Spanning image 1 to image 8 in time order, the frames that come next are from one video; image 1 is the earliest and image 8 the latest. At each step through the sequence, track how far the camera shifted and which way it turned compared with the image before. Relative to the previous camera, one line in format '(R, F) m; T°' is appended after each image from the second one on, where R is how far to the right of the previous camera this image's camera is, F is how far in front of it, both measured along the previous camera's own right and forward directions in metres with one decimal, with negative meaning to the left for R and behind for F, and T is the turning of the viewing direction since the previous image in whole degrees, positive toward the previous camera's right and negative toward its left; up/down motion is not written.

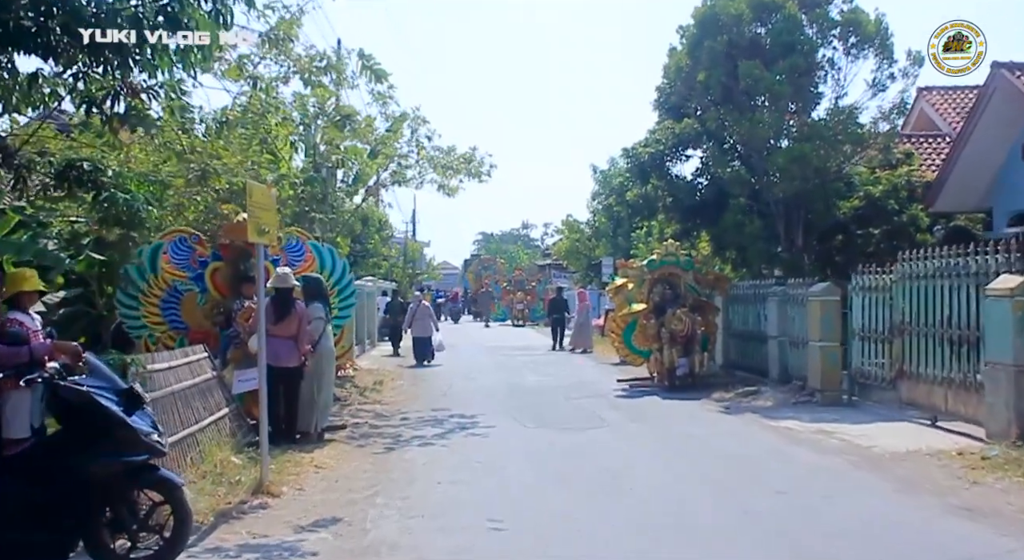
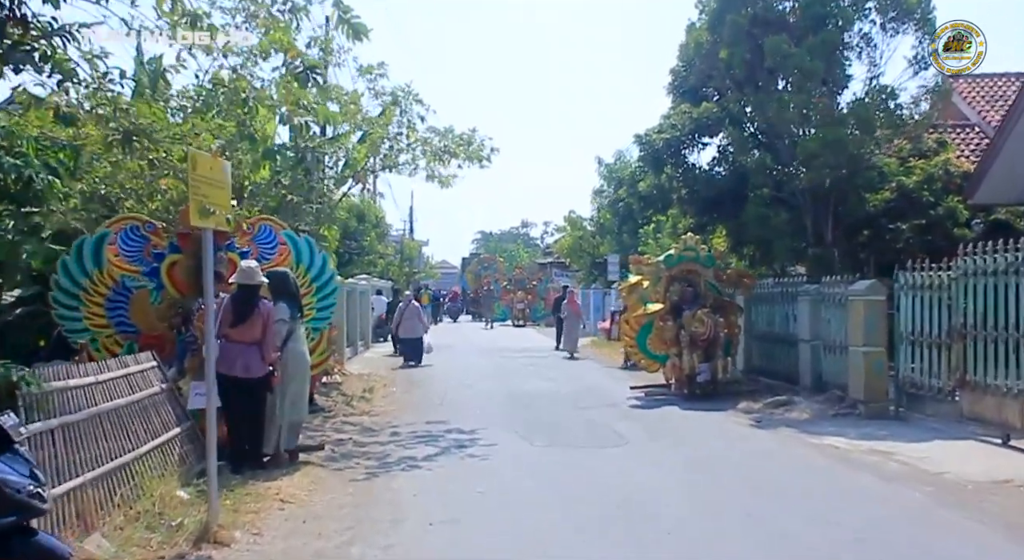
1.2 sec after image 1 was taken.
(-0.1, +1.5) m; 0°
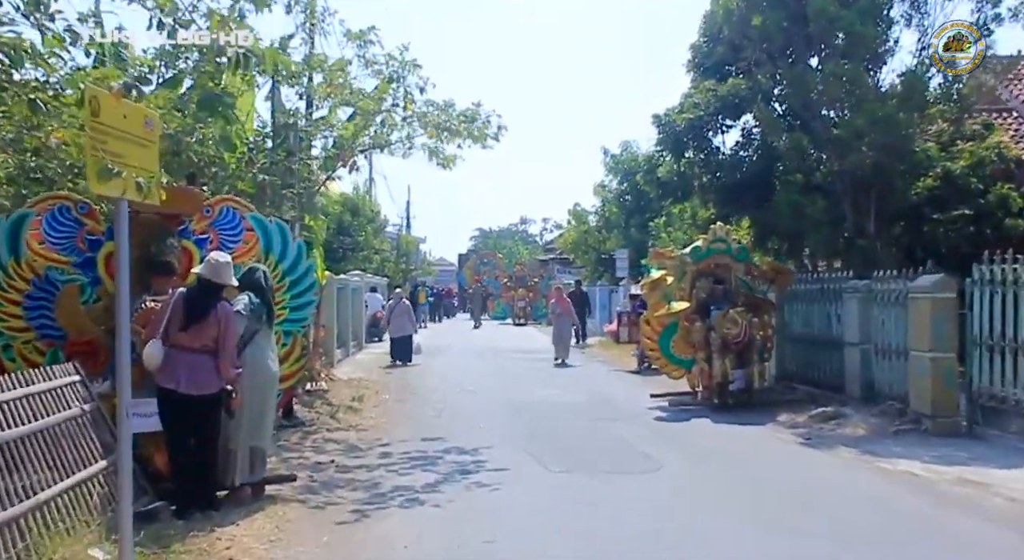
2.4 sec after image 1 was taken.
(-0.1, +1.6) m; 0°
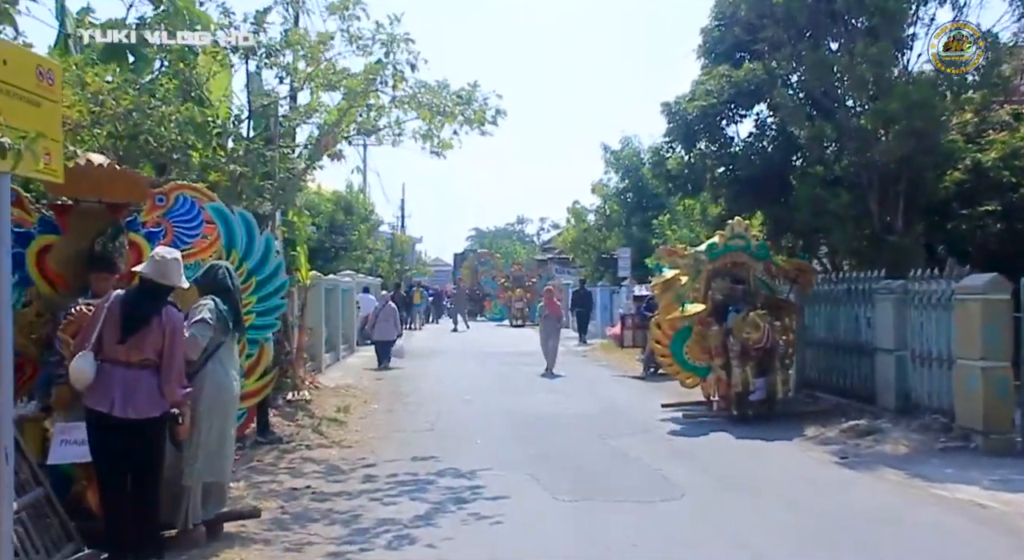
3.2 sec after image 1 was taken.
(0.0, +1.1) m; 0°
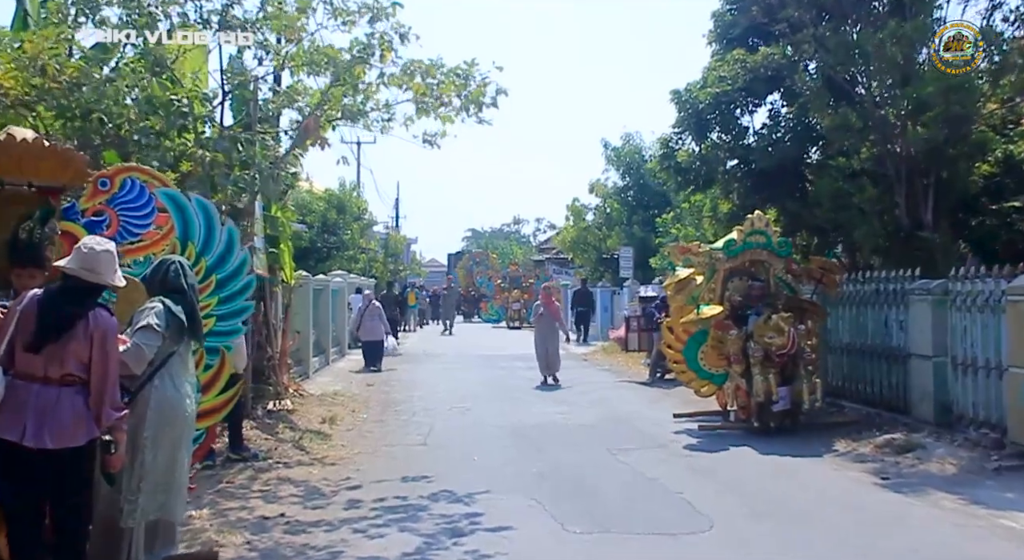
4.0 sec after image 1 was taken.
(-0.1, +1.0) m; 0°
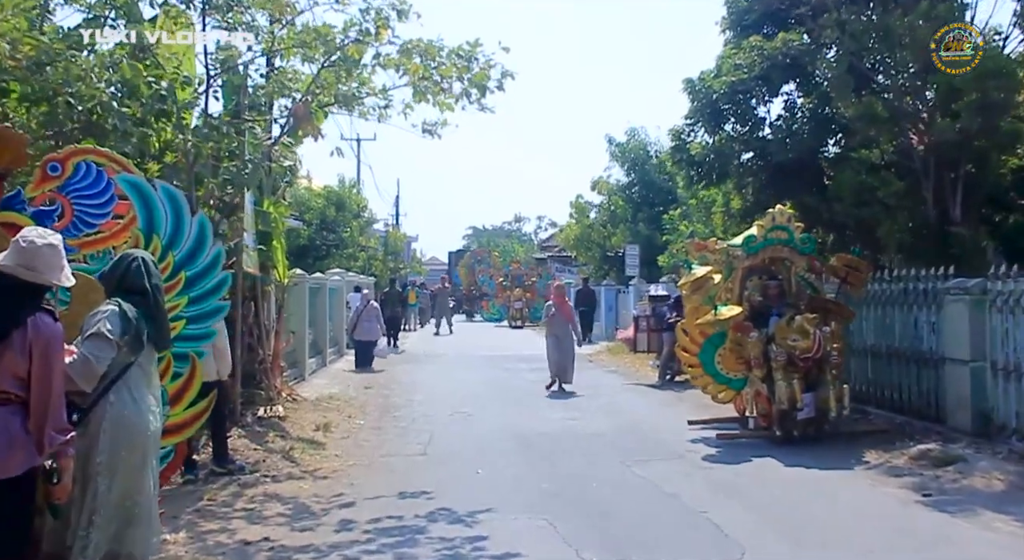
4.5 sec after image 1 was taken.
(-0.1, +0.7) m; 0°
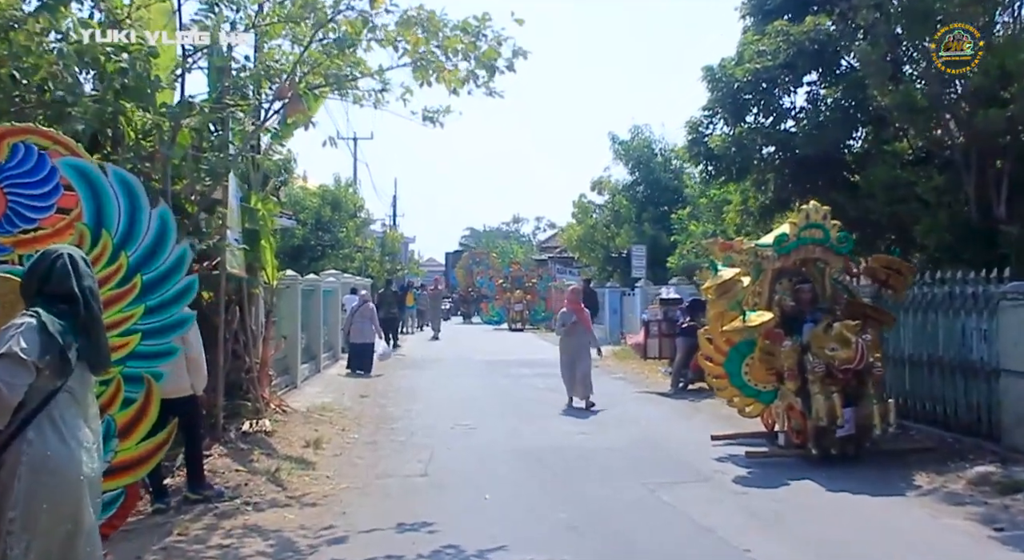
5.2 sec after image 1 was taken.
(-0.1, +0.9) m; 0°
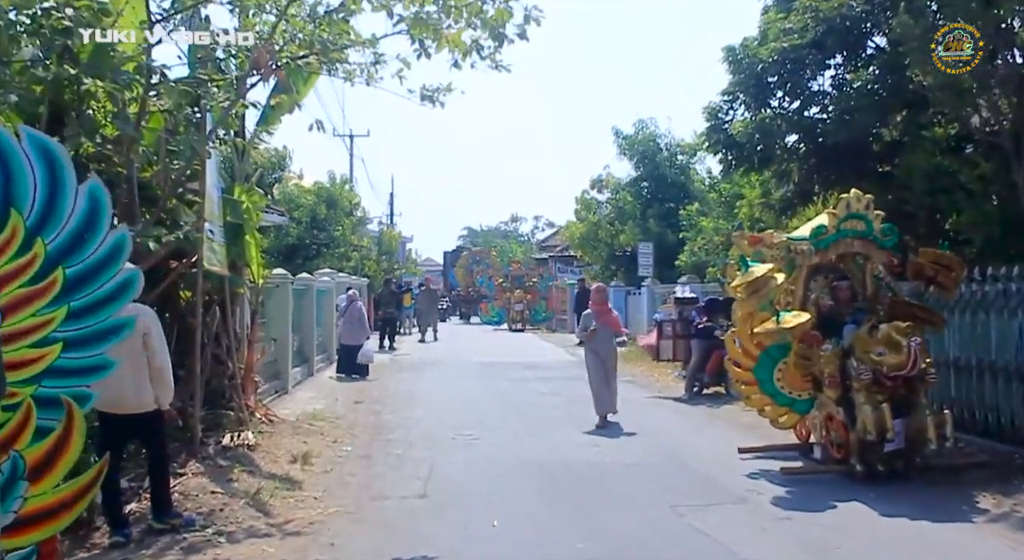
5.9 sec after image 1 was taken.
(-0.1, +0.9) m; 0°
